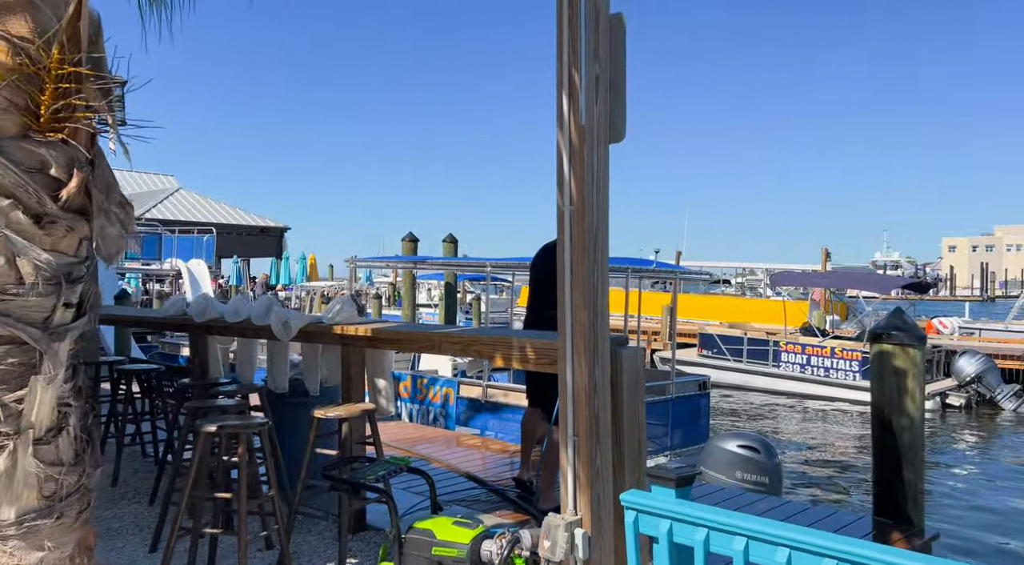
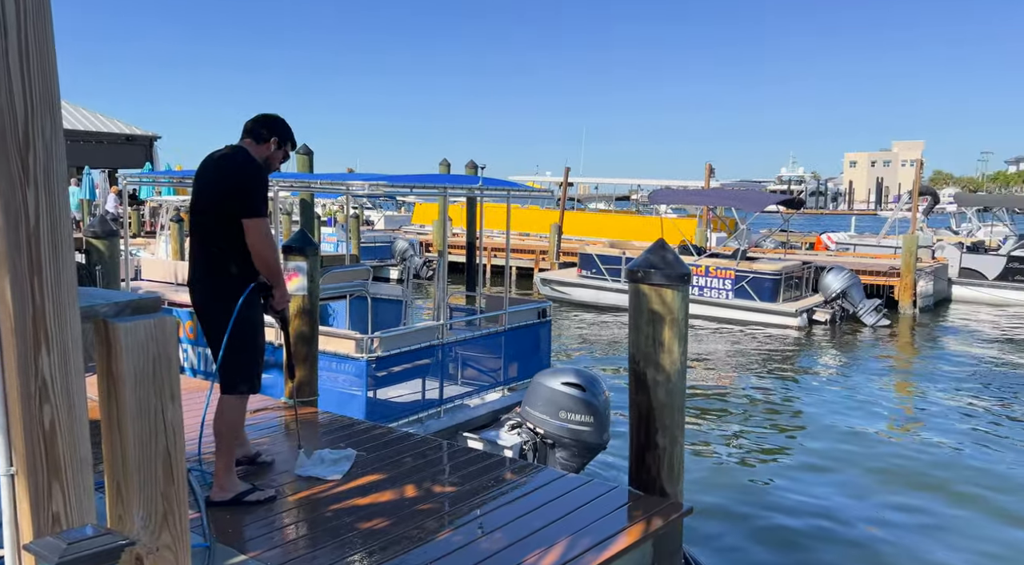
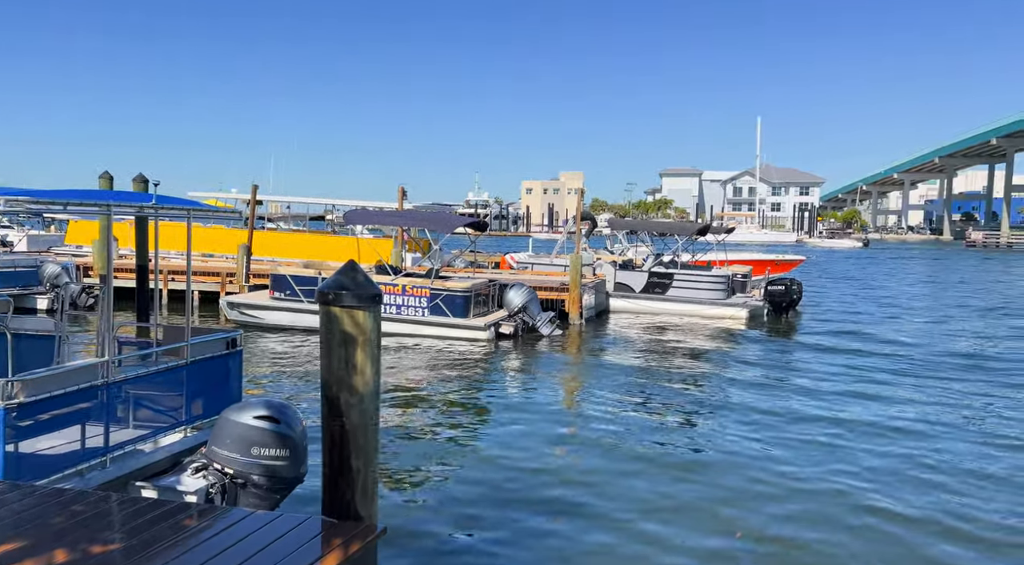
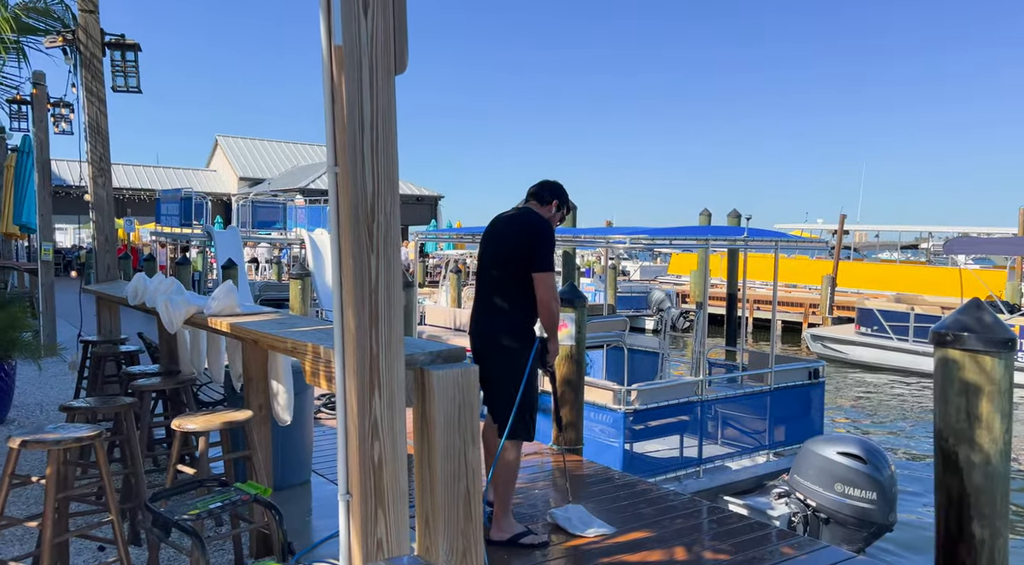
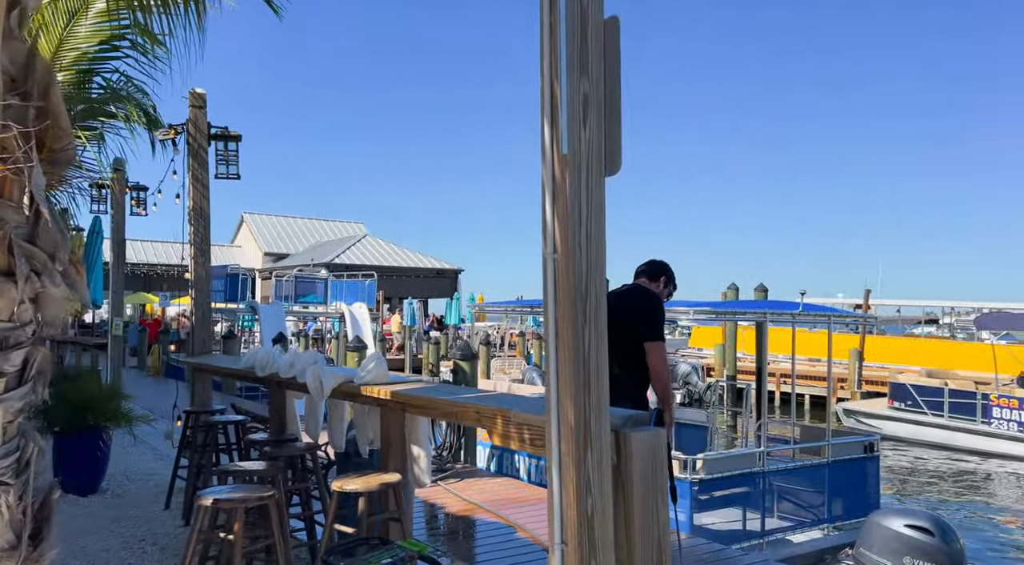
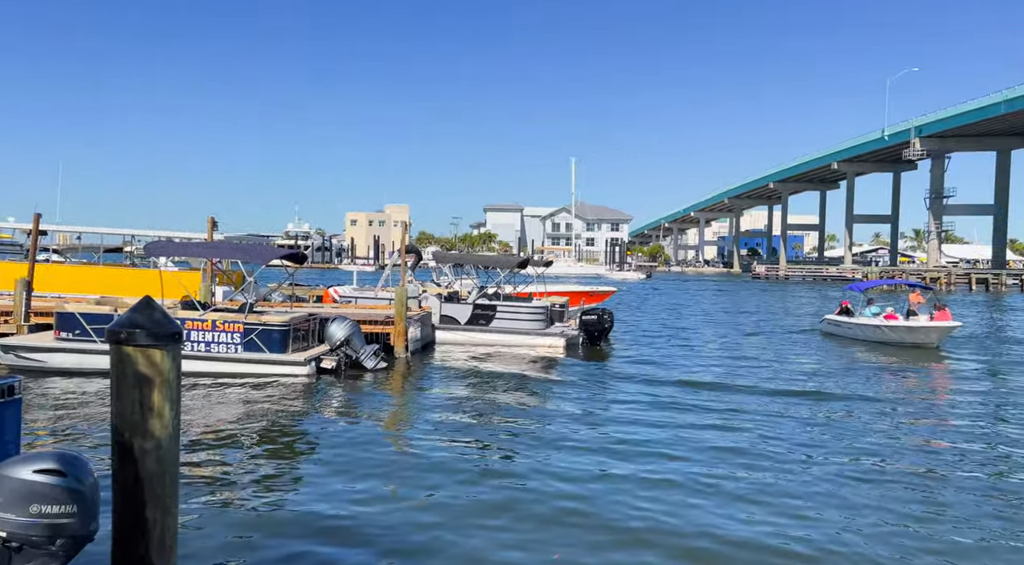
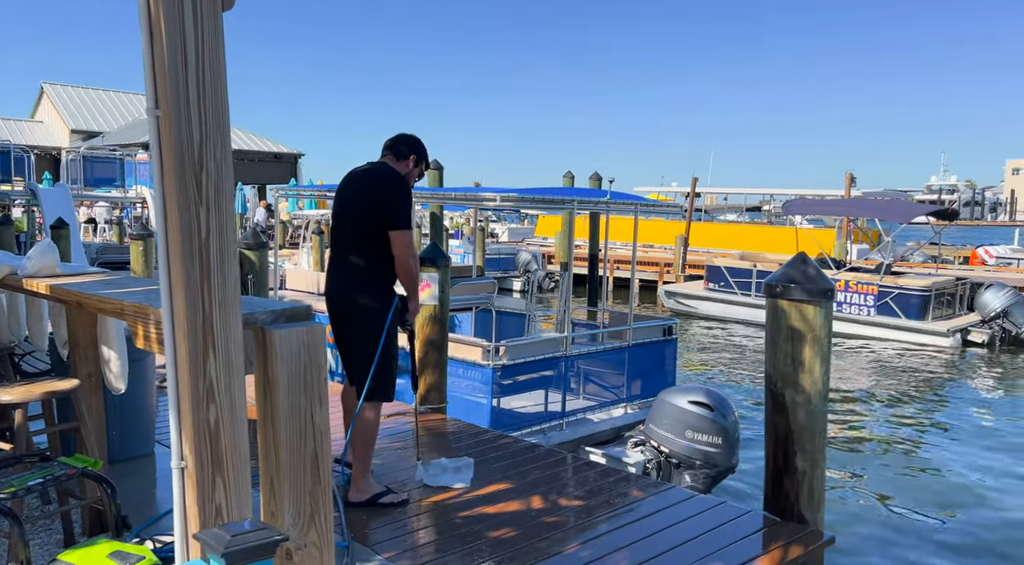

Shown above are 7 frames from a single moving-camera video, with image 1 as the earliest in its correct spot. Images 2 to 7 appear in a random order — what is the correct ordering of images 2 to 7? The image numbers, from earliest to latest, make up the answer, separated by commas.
5, 4, 7, 2, 3, 6
